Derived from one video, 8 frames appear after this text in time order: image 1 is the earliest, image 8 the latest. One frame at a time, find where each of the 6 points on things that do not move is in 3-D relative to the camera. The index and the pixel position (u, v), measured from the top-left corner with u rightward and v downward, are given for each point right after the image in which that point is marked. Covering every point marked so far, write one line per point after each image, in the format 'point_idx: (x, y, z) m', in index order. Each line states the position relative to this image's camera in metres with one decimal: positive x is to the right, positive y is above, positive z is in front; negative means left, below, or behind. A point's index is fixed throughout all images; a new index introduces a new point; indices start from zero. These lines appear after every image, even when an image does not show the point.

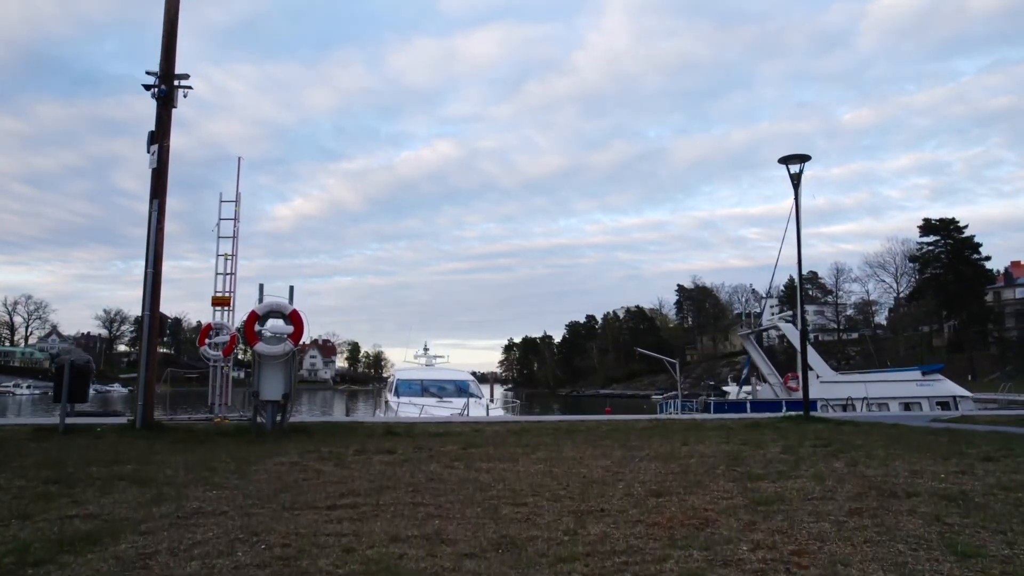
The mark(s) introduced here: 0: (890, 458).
0: (+2.5, -1.2, +4.5) m
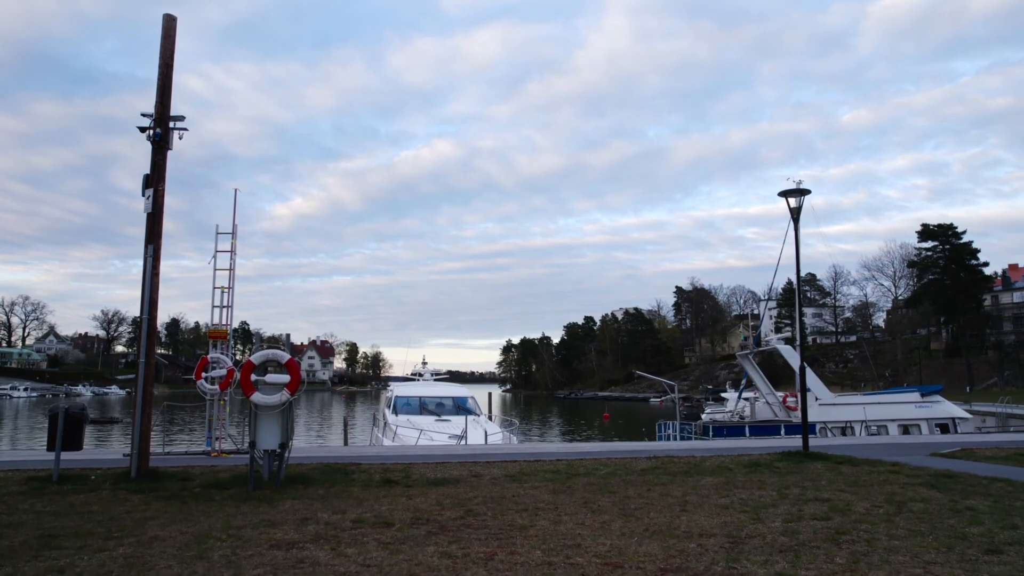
0: (+2.5, -1.7, +4.4) m
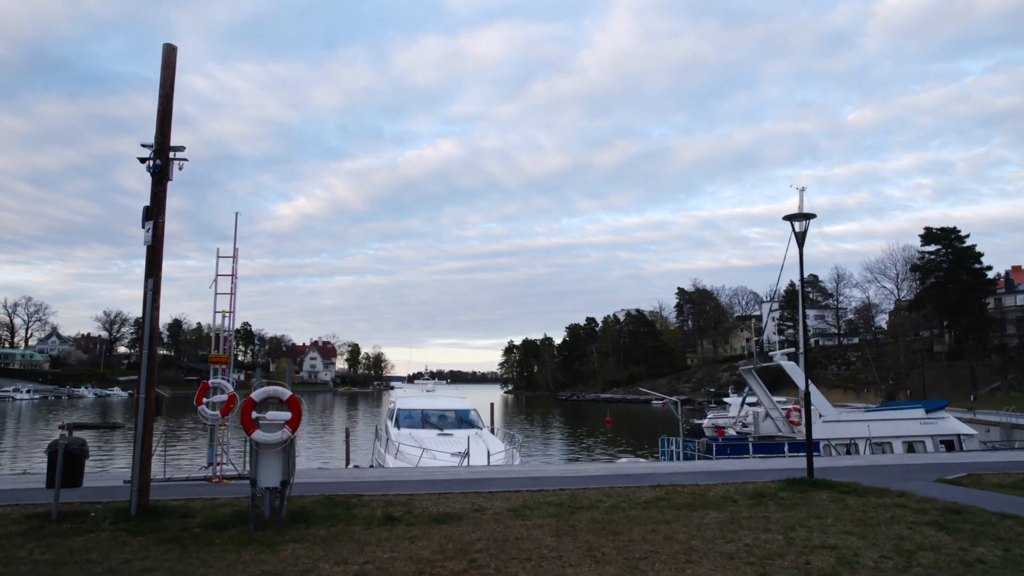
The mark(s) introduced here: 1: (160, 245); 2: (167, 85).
0: (+2.5, -2.0, +4.4) m
1: (-3.9, +0.5, +7.3) m
2: (-3.9, +2.3, +7.5) m
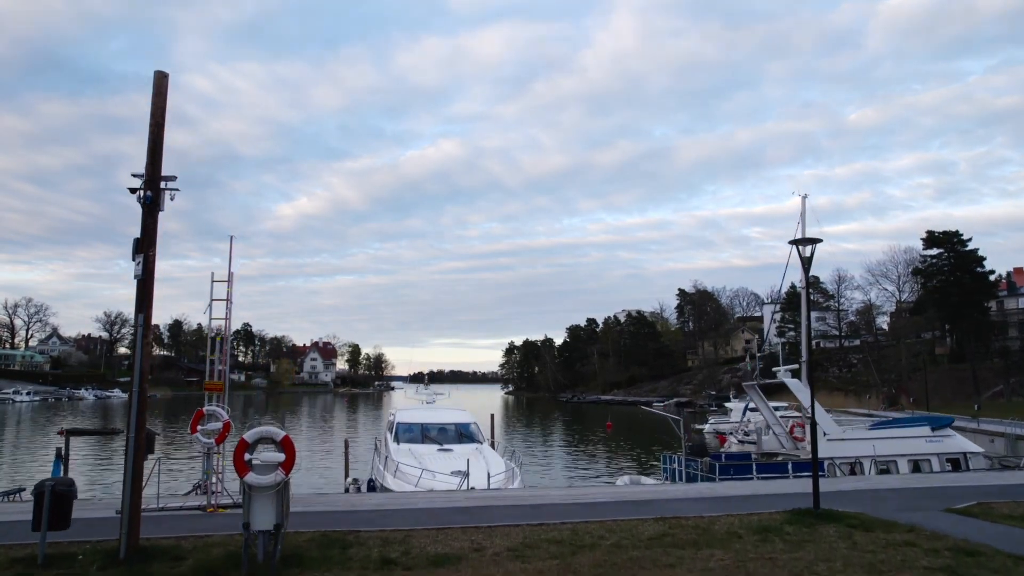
0: (+2.5, -2.4, +4.2) m
1: (-3.9, +0.1, +7.1) m
2: (-3.9, +1.9, +7.3) m
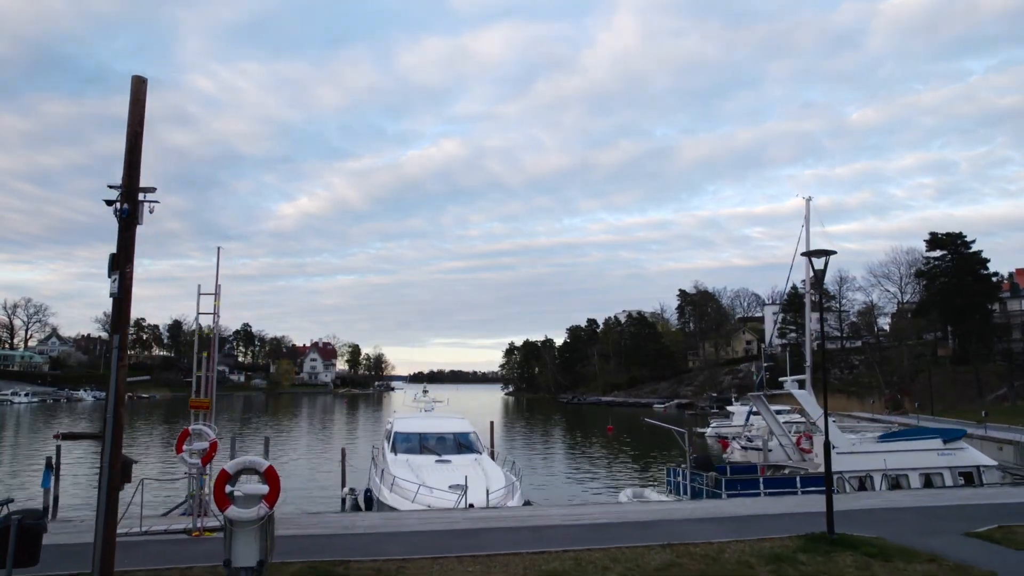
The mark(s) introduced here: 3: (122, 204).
0: (+2.5, -2.6, +3.7) m
1: (-3.9, -0.1, +6.7) m
2: (-3.9, +1.7, +6.9) m
3: (-3.9, +0.9, +6.7) m
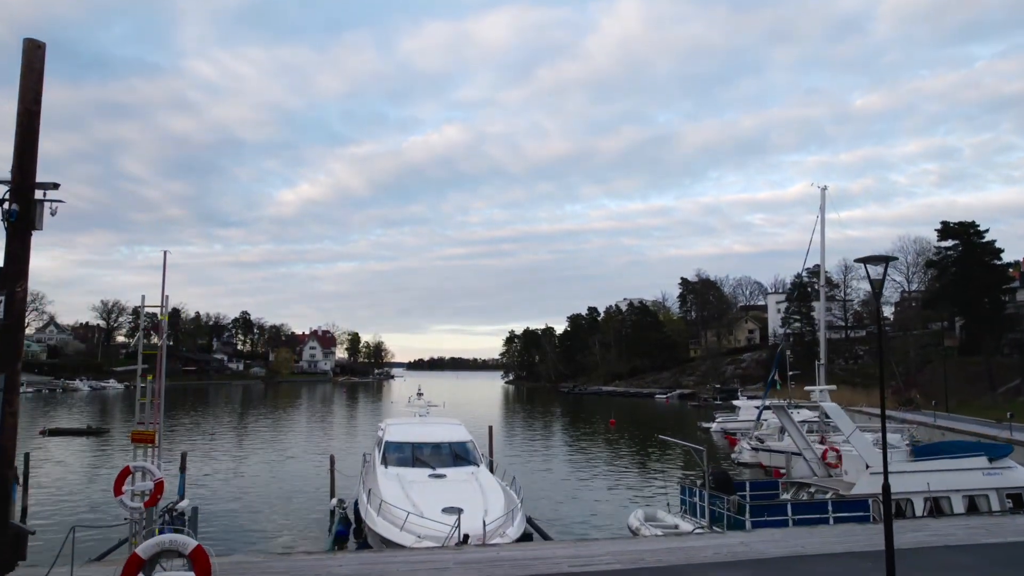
0: (+2.5, -2.8, +2.3) m
1: (-3.9, -0.3, +5.3) m
2: (-3.9, +1.5, +5.4) m
3: (-3.9, +0.7, +5.3) m
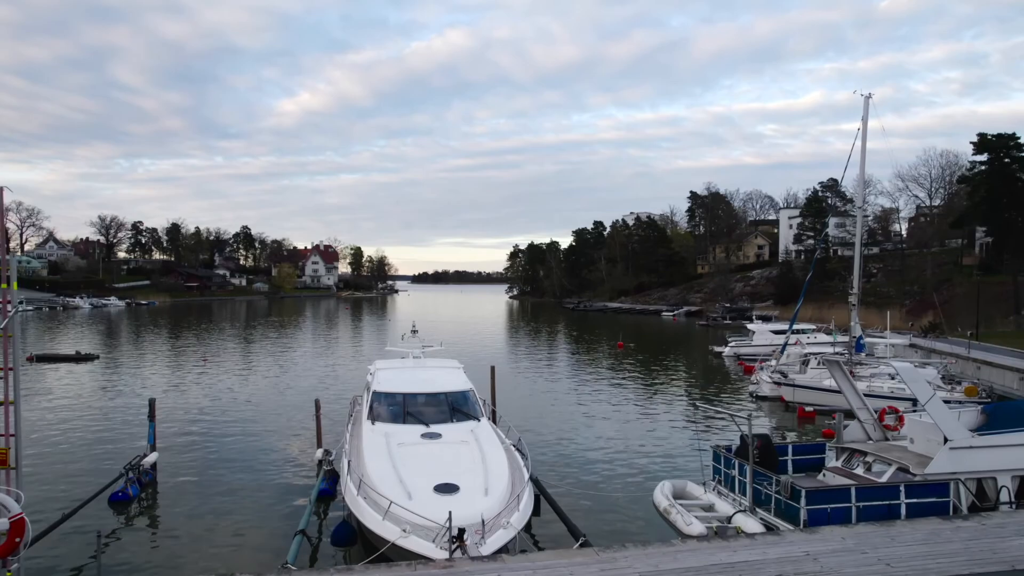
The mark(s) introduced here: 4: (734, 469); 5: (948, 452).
0: (+2.5, -3.2, +0.2) m
1: (-3.8, -0.3, +2.8) m
2: (-3.8, +1.5, +2.7) m
3: (-3.9, +0.7, +2.7) m
4: (+3.8, -3.2, +11.7) m
5: (+7.0, -2.6, +10.8) m
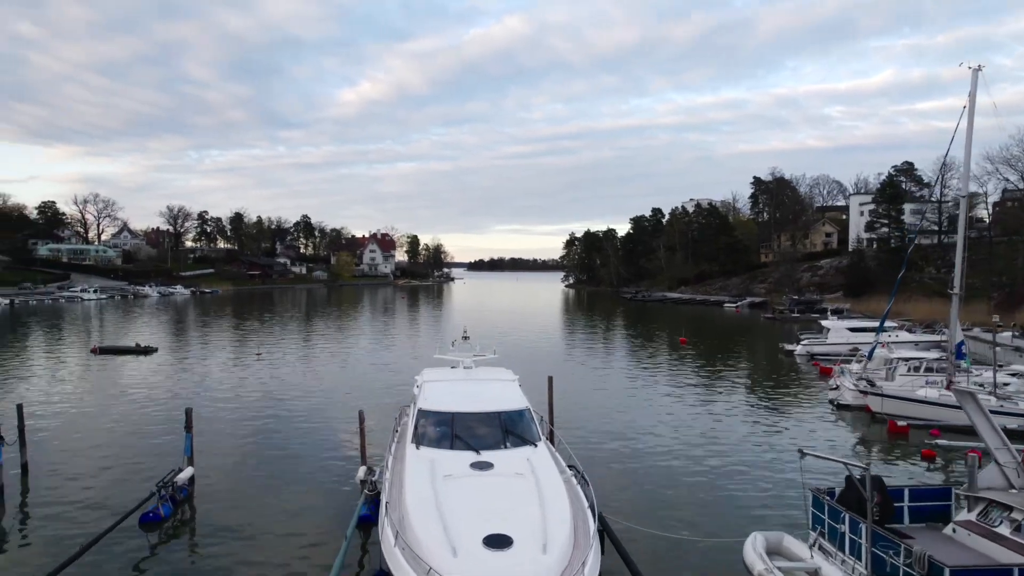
0: (+2.5, -3.7, -1.7) m
1: (-3.6, -0.7, +1.4) m
2: (-3.6, +1.1, +1.2) m
3: (-3.7, +0.3, +1.2) m
4: (+4.7, -3.4, +9.7) m
5: (+7.9, -2.9, +8.5) m
